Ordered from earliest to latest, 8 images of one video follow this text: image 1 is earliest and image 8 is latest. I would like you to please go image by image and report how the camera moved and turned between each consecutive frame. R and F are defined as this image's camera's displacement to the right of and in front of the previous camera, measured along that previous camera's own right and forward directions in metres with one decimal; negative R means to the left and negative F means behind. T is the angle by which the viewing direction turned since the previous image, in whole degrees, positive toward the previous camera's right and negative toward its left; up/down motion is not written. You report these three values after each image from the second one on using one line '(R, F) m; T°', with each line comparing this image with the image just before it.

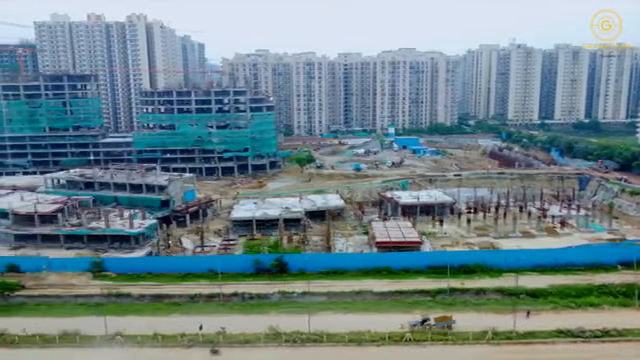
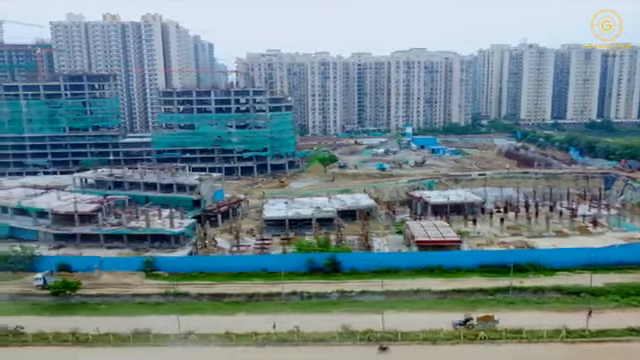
(-1.7, 0.0) m; 0°
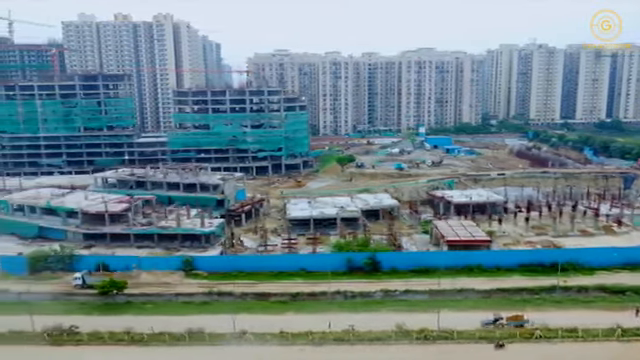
(-1.3, 0.0) m; 0°
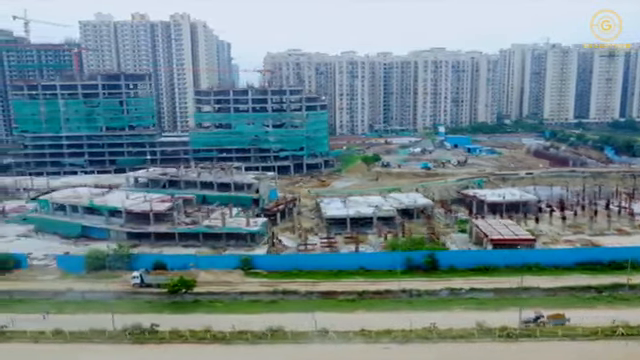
(-1.9, 0.0) m; 0°
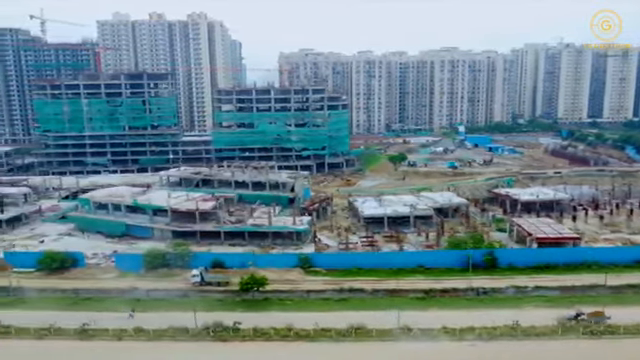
(-2.0, 0.0) m; 0°
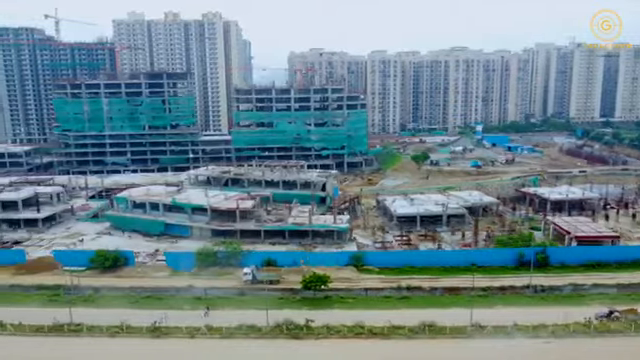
(-1.7, 0.0) m; 0°
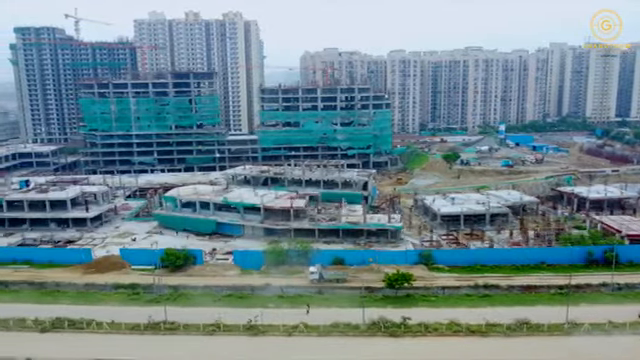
(-2.3, -0.1) m; 0°
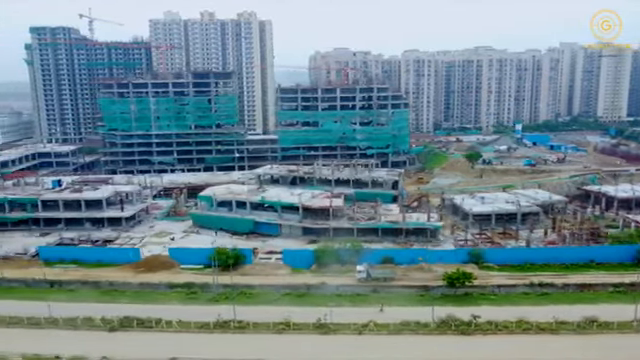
(-1.7, 0.0) m; 0°
